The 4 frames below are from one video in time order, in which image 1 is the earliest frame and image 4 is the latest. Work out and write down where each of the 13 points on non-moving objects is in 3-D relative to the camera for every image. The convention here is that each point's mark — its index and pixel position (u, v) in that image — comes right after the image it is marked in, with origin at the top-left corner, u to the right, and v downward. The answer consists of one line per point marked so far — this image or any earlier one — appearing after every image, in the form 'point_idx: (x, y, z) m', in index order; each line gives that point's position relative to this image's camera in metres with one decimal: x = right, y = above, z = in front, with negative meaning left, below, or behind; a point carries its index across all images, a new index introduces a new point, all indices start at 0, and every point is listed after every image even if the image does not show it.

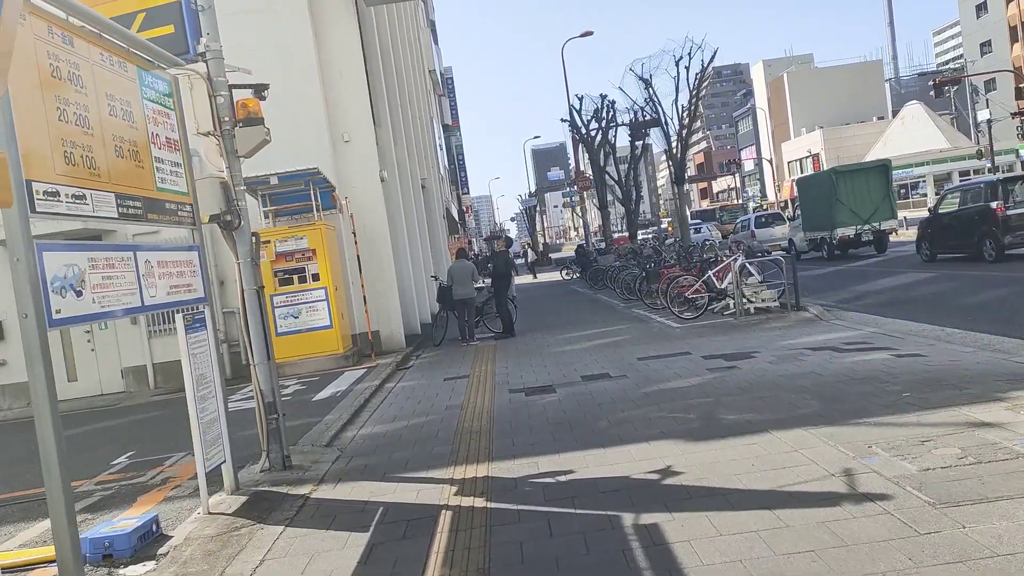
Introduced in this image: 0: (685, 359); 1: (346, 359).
0: (+2.1, -0.9, +9.5) m
1: (-2.6, -1.1, +12.4) m
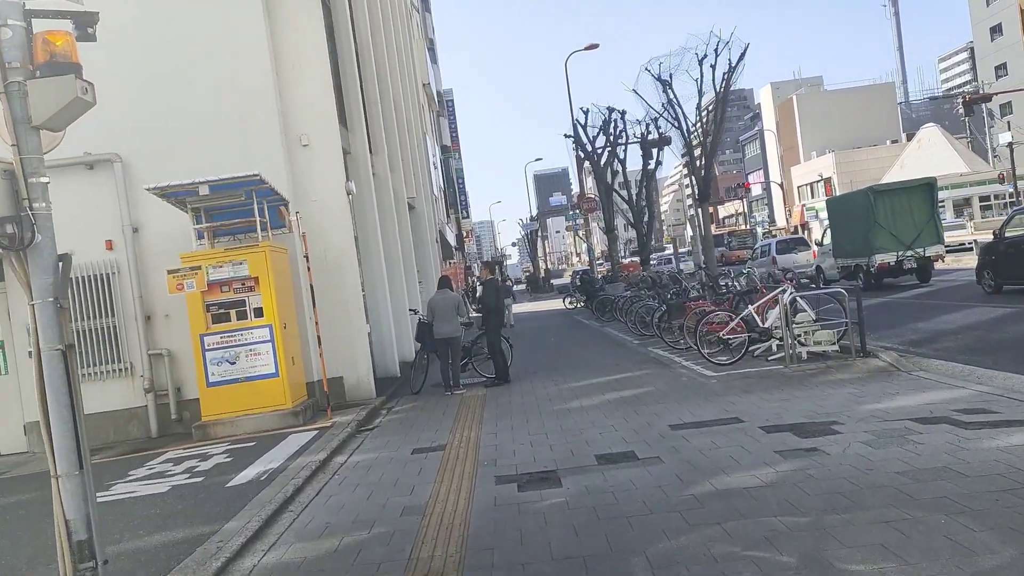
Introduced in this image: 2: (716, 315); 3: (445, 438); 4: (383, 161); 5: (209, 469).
0: (+2.0, -1.3, +7.0) m
1: (-2.7, -1.6, +9.9) m
2: (+2.9, -0.4, +11.2) m
3: (-0.7, -1.6, +8.4) m
4: (-2.7, +2.7, +16.8) m
5: (-3.1, -1.8, +8.1) m
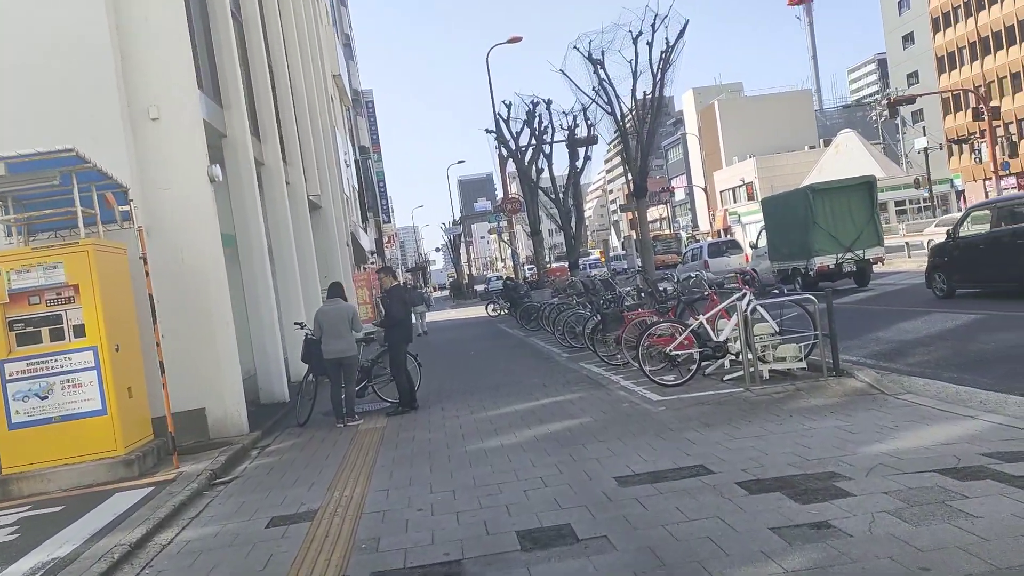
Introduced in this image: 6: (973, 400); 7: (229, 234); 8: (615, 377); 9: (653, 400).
0: (+1.3, -1.3, +5.1) m
1: (-3.6, -1.7, +7.6) m
2: (+1.8, -0.5, +9.4) m
3: (-1.5, -1.7, +6.3) m
4: (-4.4, +2.6, +14.5) m
5: (-3.9, -1.9, +5.7) m
6: (+4.1, -1.0, +7.0) m
7: (-4.6, +0.9, +12.9) m
8: (+1.4, -1.2, +10.9) m
9: (+1.5, -1.2, +8.7) m
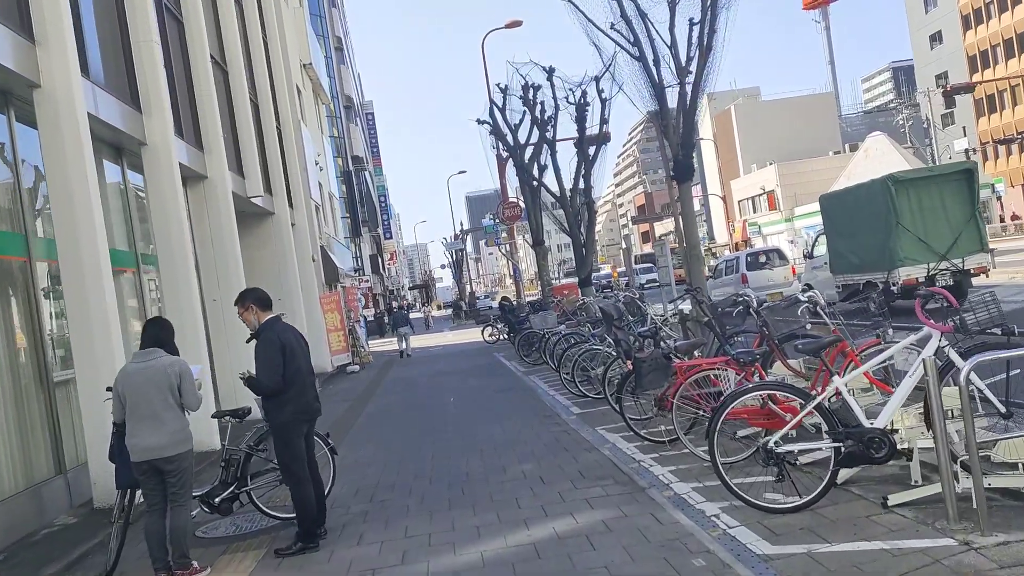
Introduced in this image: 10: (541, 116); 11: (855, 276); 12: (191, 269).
0: (+1.0, -1.5, +0.7) m
1: (-3.9, -1.9, +3.2) m
2: (+1.5, -0.7, +5.0) m
3: (-1.8, -1.9, +1.9) m
4: (-4.6, +2.2, +10.2) m
5: (-4.1, -2.1, +1.4) m
6: (+3.8, -1.1, +2.6) m
7: (-4.8, +0.5, +8.6) m
8: (+1.2, -1.5, +6.4) m
9: (+1.3, -1.4, +4.3) m
10: (+0.7, +4.2, +19.4) m
11: (+7.1, +0.2, +16.4) m
12: (-4.1, -0.1, +10.2) m
